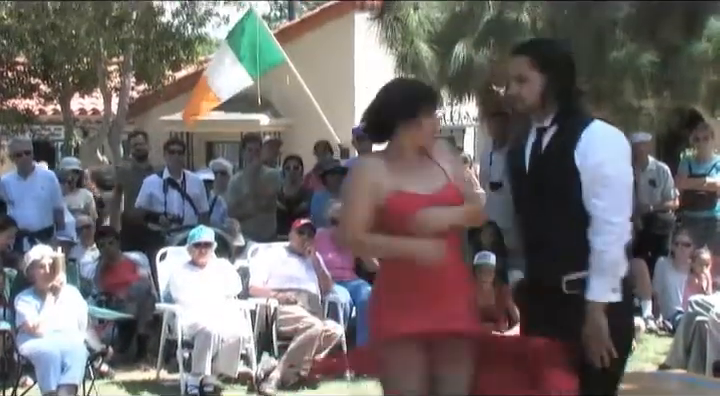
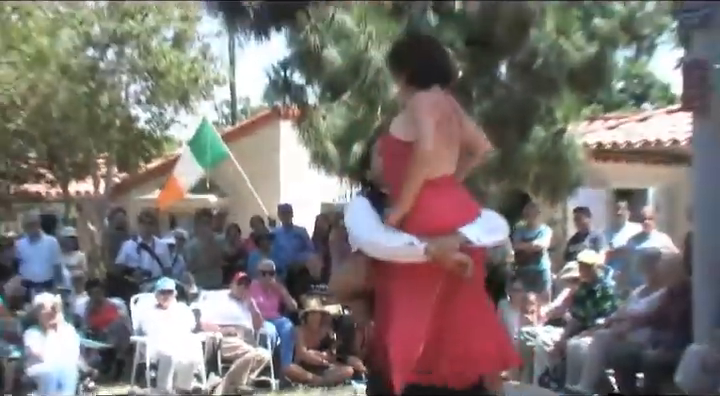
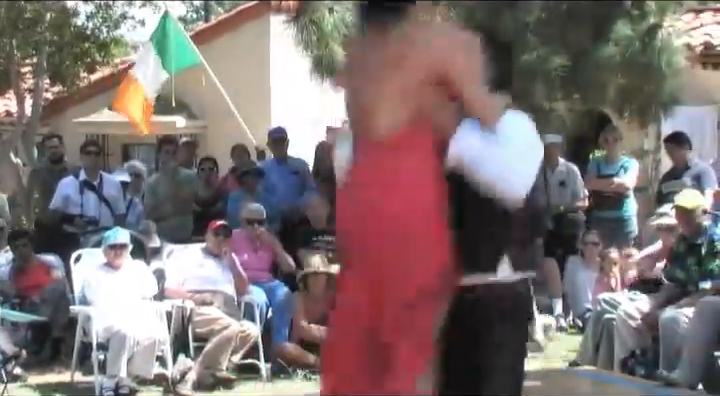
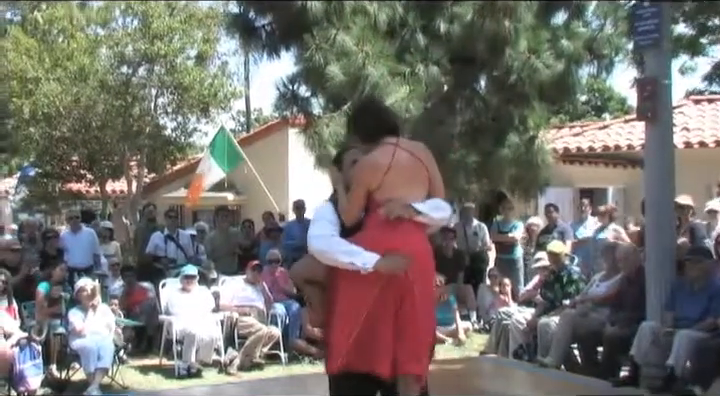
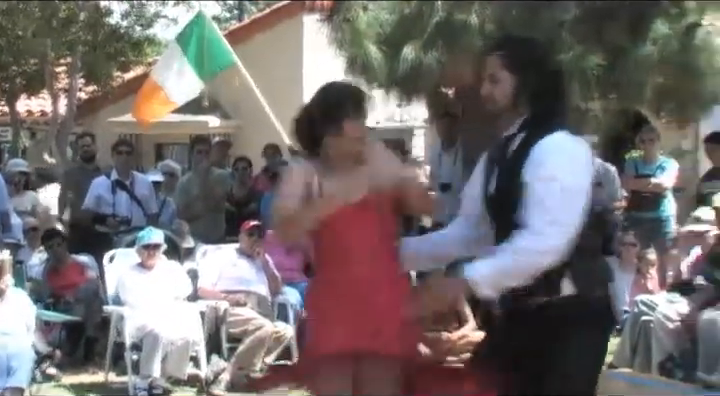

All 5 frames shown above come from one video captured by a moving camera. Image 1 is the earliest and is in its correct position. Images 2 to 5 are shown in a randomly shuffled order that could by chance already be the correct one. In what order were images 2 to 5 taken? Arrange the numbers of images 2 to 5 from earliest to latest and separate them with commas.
5, 3, 2, 4
